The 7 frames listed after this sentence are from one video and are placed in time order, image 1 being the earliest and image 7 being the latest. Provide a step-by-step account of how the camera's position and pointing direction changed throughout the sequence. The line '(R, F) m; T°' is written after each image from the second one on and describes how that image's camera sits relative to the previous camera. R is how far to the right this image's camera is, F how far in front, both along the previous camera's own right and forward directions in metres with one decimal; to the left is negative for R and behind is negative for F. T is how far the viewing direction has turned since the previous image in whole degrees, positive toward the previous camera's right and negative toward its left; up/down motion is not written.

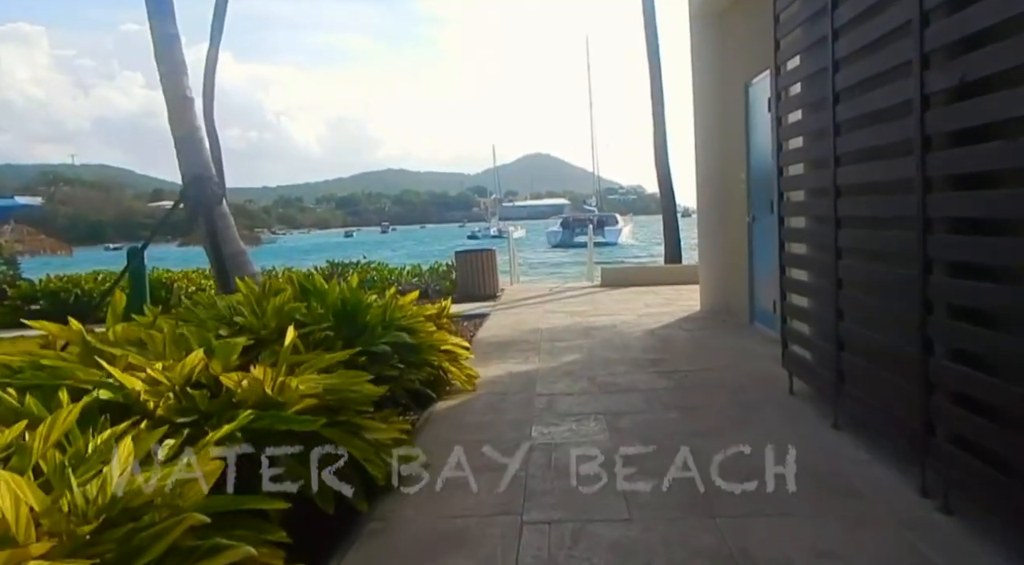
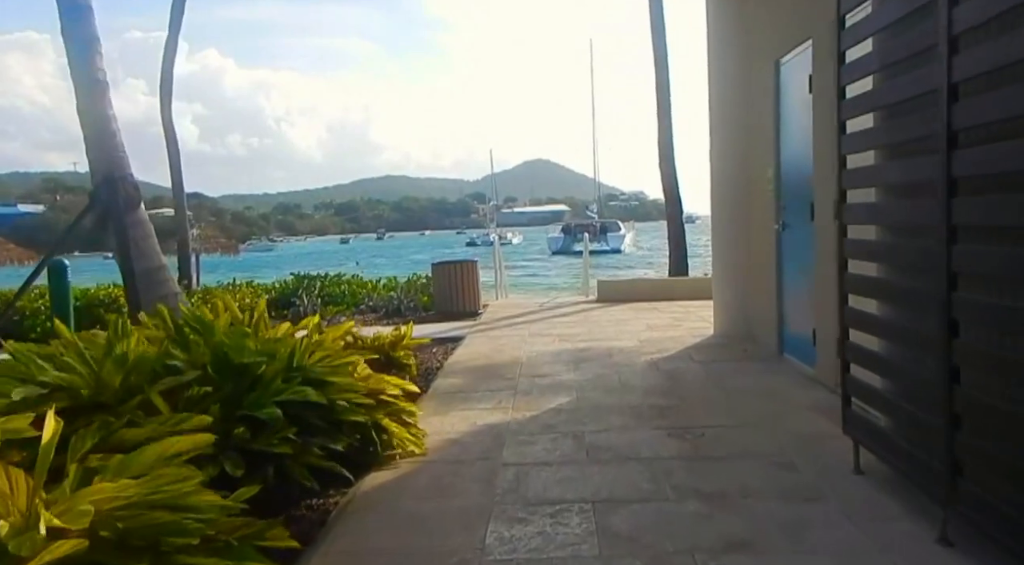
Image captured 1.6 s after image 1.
(+0.2, +1.2) m; 0°
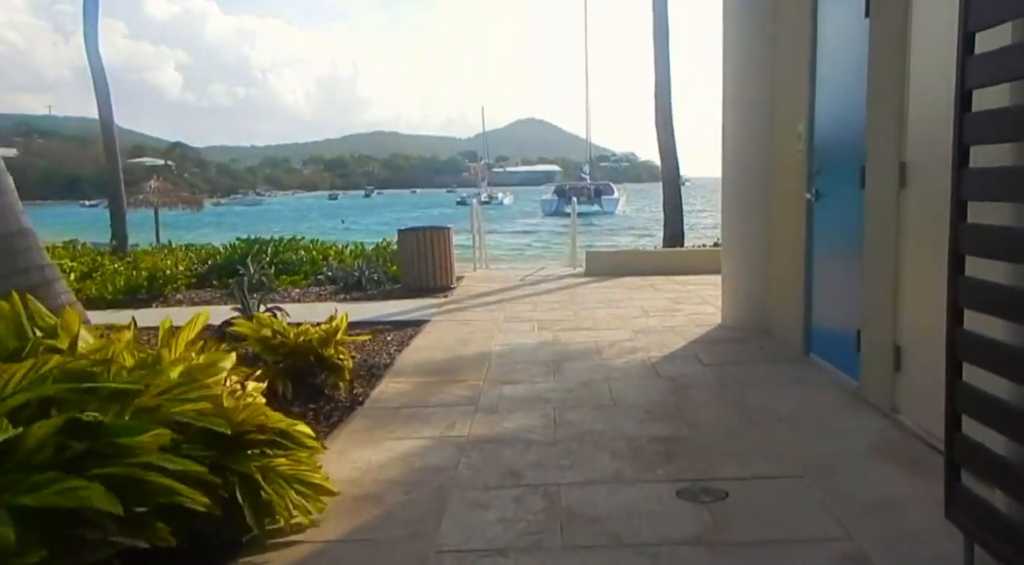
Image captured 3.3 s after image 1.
(+0.2, +1.2) m; +1°
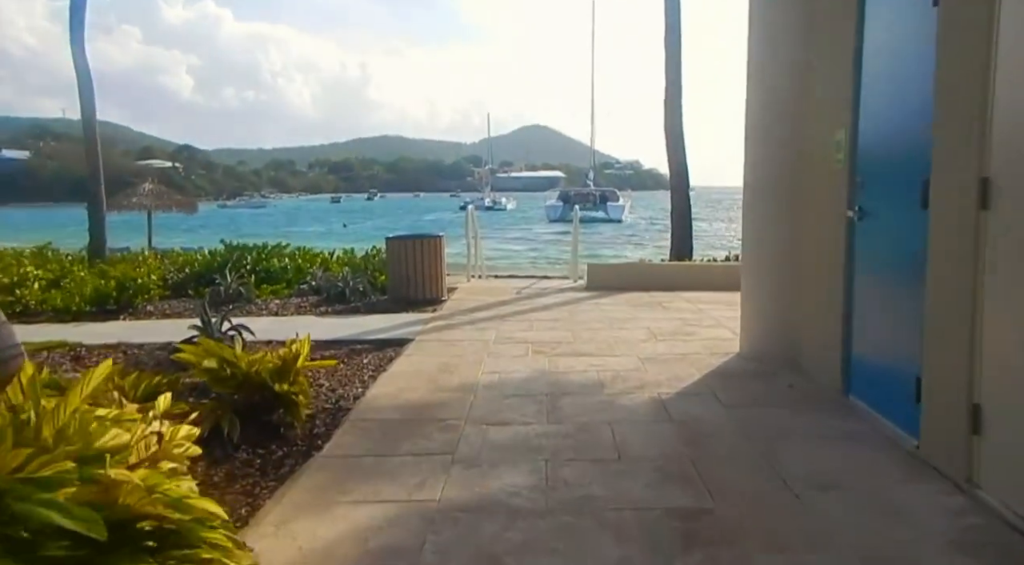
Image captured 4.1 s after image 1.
(+0.1, +0.6) m; 0°
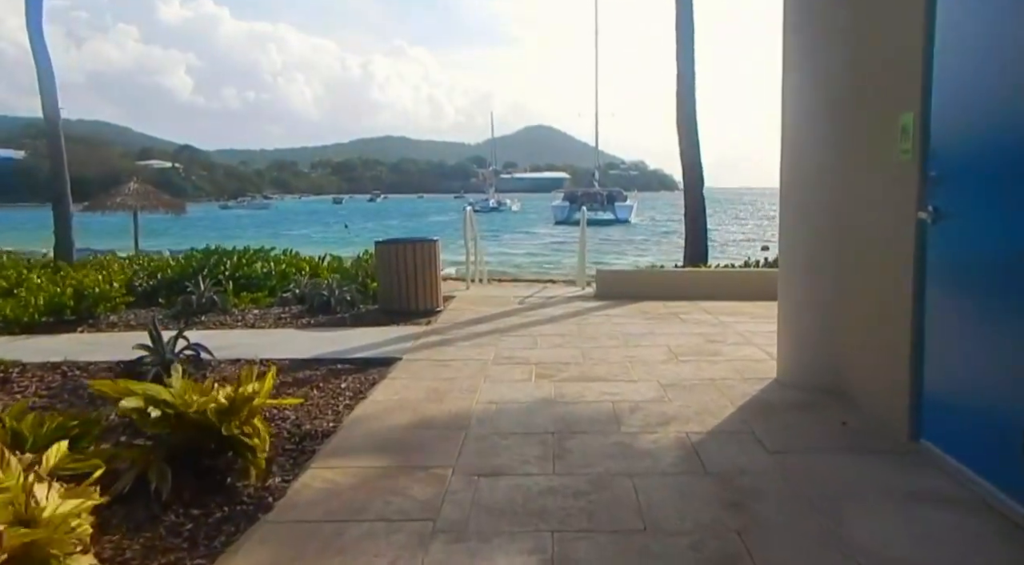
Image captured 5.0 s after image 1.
(0.0, +0.7) m; 0°
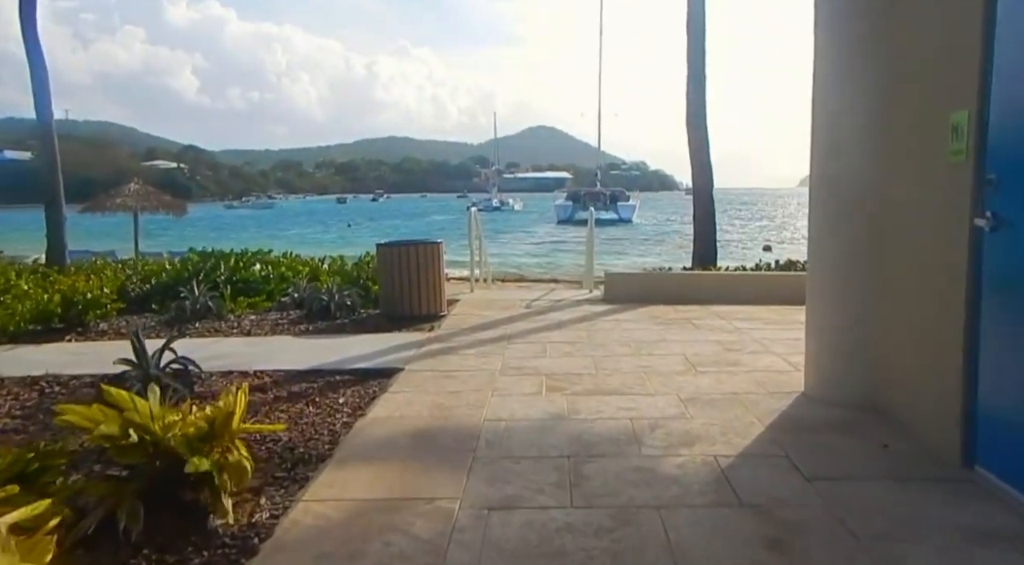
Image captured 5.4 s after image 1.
(0.0, +0.3) m; 0°
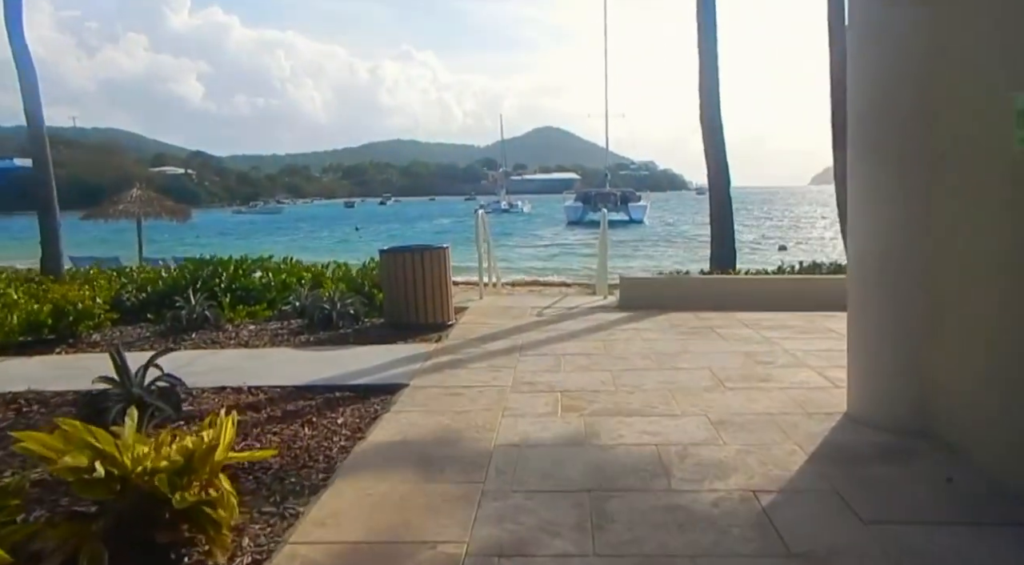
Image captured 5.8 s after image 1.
(0.0, +0.4) m; -1°
